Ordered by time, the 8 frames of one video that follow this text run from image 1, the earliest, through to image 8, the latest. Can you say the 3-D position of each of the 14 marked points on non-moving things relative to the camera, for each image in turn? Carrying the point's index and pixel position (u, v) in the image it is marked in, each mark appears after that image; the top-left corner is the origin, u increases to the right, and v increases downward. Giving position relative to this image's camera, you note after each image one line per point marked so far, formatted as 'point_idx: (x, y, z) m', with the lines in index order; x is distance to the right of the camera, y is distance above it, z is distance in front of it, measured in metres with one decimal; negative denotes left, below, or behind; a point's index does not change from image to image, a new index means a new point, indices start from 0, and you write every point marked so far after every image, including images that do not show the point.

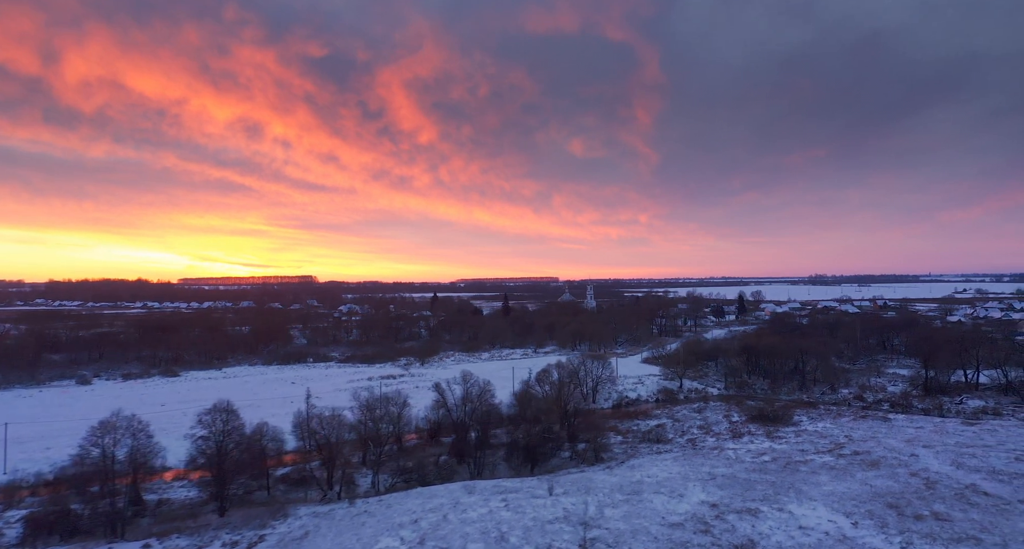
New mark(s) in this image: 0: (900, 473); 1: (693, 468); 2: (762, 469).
0: (+14.7, -7.5, +19.2) m
1: (+6.8, -7.4, +19.1) m
2: (+9.6, -7.5, +19.5) m
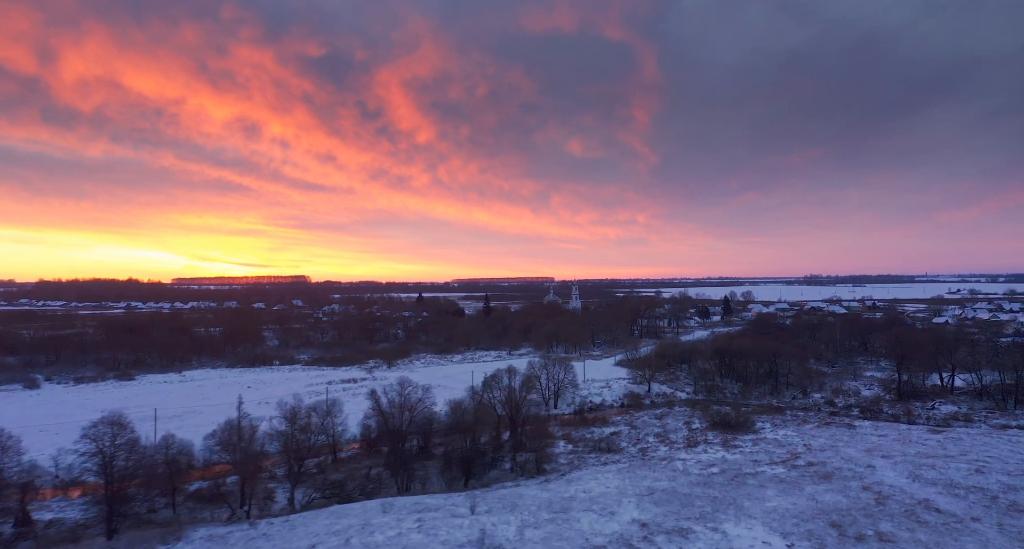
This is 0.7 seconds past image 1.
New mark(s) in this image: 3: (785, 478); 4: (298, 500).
0: (+12.2, -7.6, +18.2) m
1: (+4.3, -7.4, +18.1) m
2: (+7.1, -7.6, +18.4) m
3: (+10.2, -7.6, +18.9) m
4: (-7.3, -7.7, +17.2) m
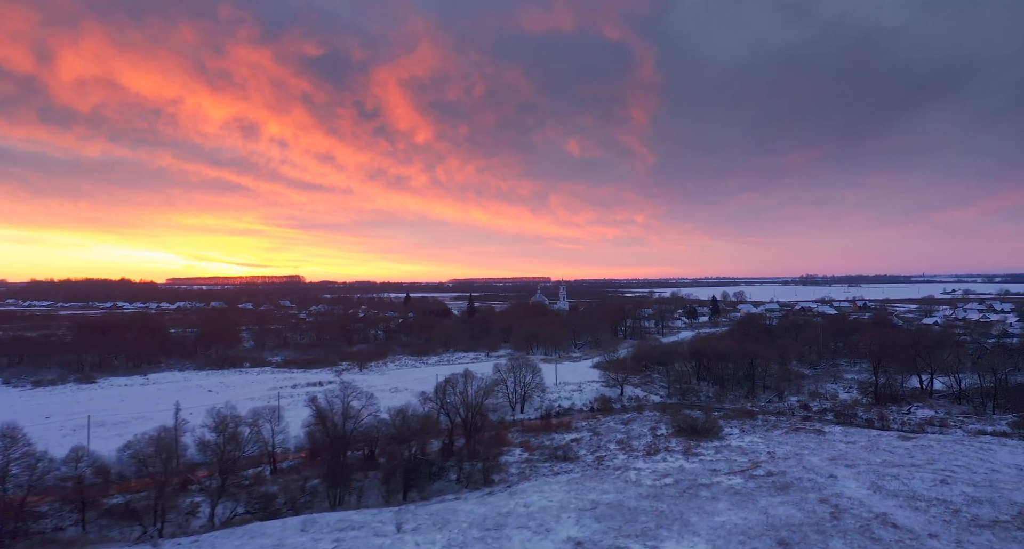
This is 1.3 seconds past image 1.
0: (+10.1, -7.6, +17.2) m
1: (+2.2, -7.5, +17.1) m
2: (+5.0, -7.6, +17.5) m
3: (+8.1, -7.6, +18.0) m
4: (-9.3, -7.7, +16.2) m
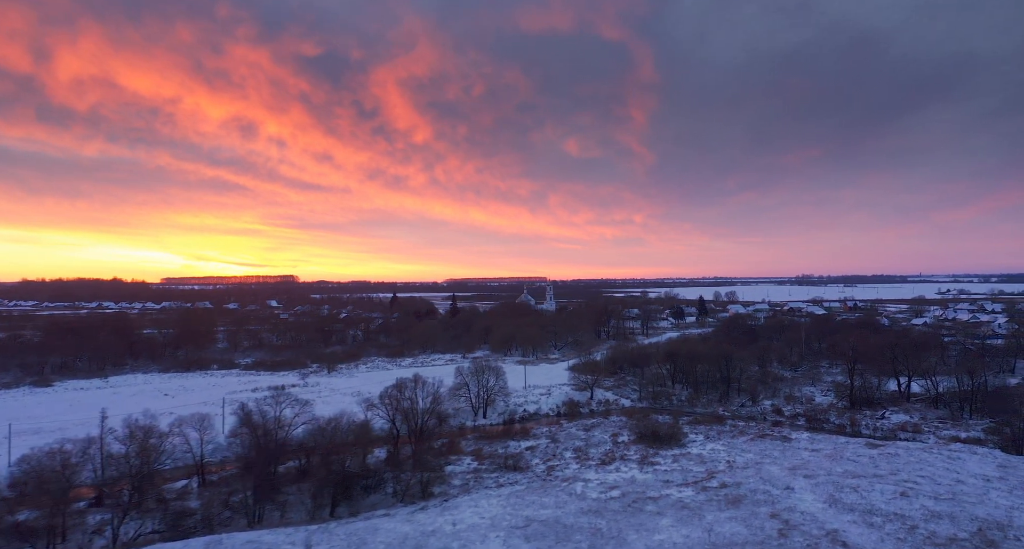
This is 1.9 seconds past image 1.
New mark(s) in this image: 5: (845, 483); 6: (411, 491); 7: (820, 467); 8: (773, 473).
0: (+7.9, -7.7, +16.2) m
1: (+0.1, -7.5, +16.1) m
2: (+2.9, -7.6, +16.5) m
3: (+5.9, -7.7, +17.0) m
4: (-11.5, -7.7, +15.1) m
5: (+12.0, -7.5, +18.3) m
6: (-3.6, -7.8, +18.3) m
7: (+12.2, -7.6, +20.0) m
8: (+10.1, -7.7, +19.6) m
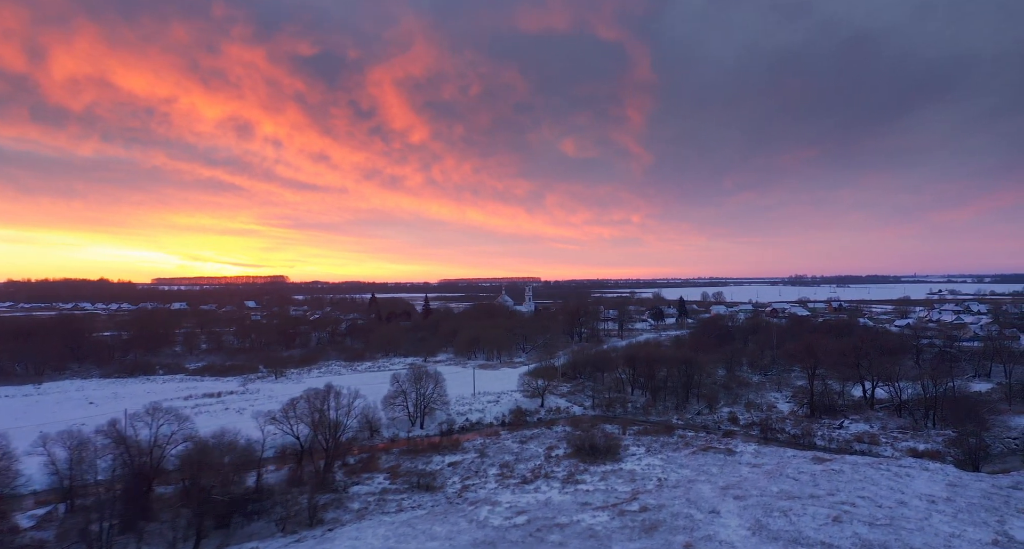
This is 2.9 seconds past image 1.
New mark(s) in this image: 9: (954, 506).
0: (+4.6, -7.7, +14.6) m
1: (-3.2, -7.6, +14.3) m
2: (-0.4, -7.7, +14.8) m
3: (+2.6, -7.7, +15.3) m
4: (-14.8, -7.8, +13.3) m
5: (+8.7, -7.6, +16.7) m
6: (-6.9, -7.9, +16.6) m
7: (+8.9, -7.7, +18.4) m
8: (+6.8, -7.7, +17.9) m
9: (+14.4, -7.5, +16.5) m
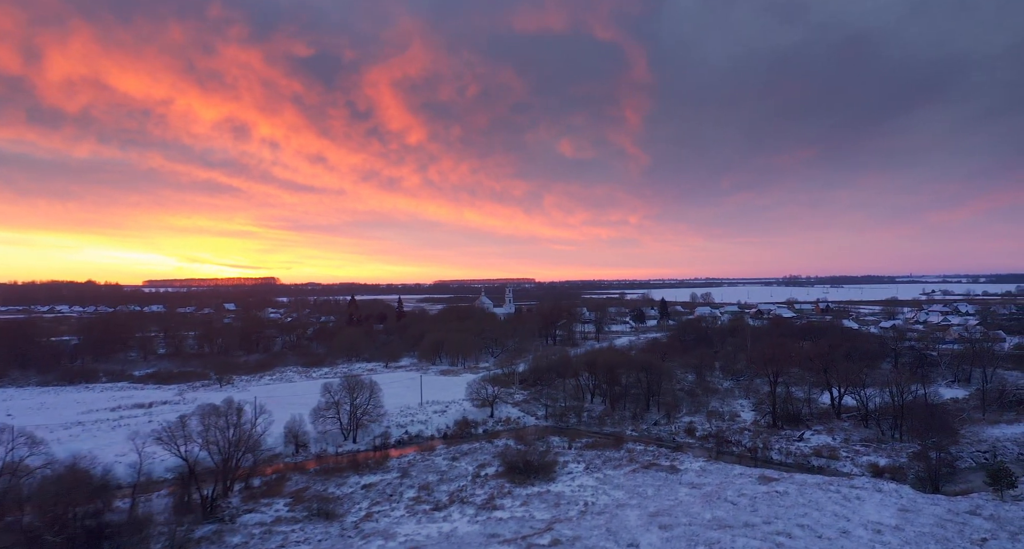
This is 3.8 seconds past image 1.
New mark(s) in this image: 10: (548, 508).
0: (+1.6, -7.8, +12.8) m
1: (-6.3, -7.7, +12.5) m
2: (-3.5, -7.8, +12.9) m
3: (-0.4, -7.8, +13.5) m
4: (-17.8, -7.9, +11.3) m
5: (+5.7, -7.7, +14.9) m
6: (-10.0, -8.0, +14.7) m
7: (+5.8, -7.8, +16.6) m
8: (+3.7, -7.8, +16.1) m
9: (+11.3, -7.6, +14.7) m
10: (+1.3, -8.0, +17.4) m
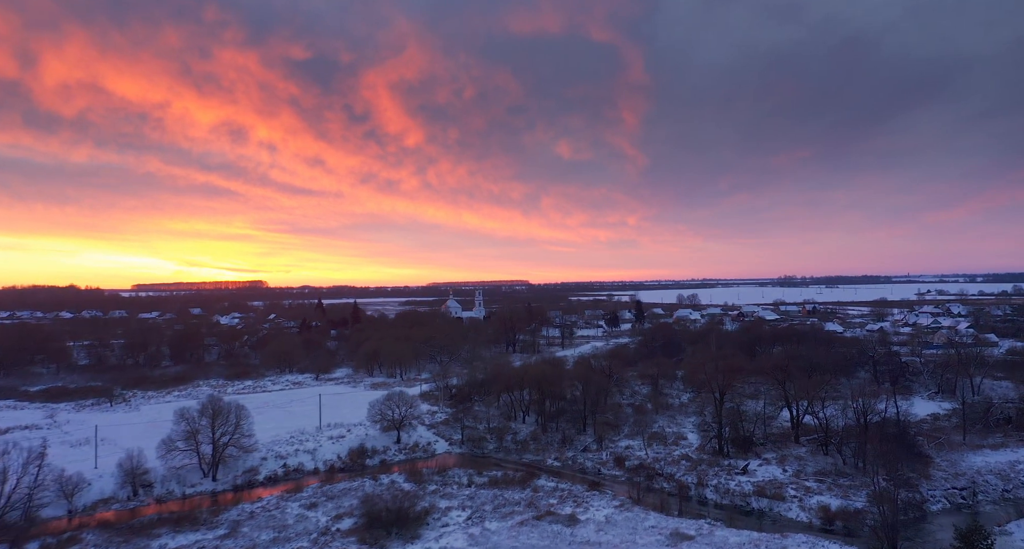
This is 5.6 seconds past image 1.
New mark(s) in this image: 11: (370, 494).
0: (-3.1, -7.9, +8.6) m
1: (-10.9, -7.8, +8.3) m
2: (-8.1, -7.9, +8.7) m
3: (-5.1, -7.9, +9.3) m
4: (-22.4, -8.1, +7.1) m
5: (+1.0, -7.8, +10.7) m
6: (-14.7, -8.2, +10.4) m
7: (+1.1, -7.9, +12.4) m
8: (-1.0, -7.9, +12.0) m
9: (+6.6, -7.7, +10.6) m
10: (-3.4, -8.1, +13.3) m
11: (-5.3, -8.5, +19.7) m
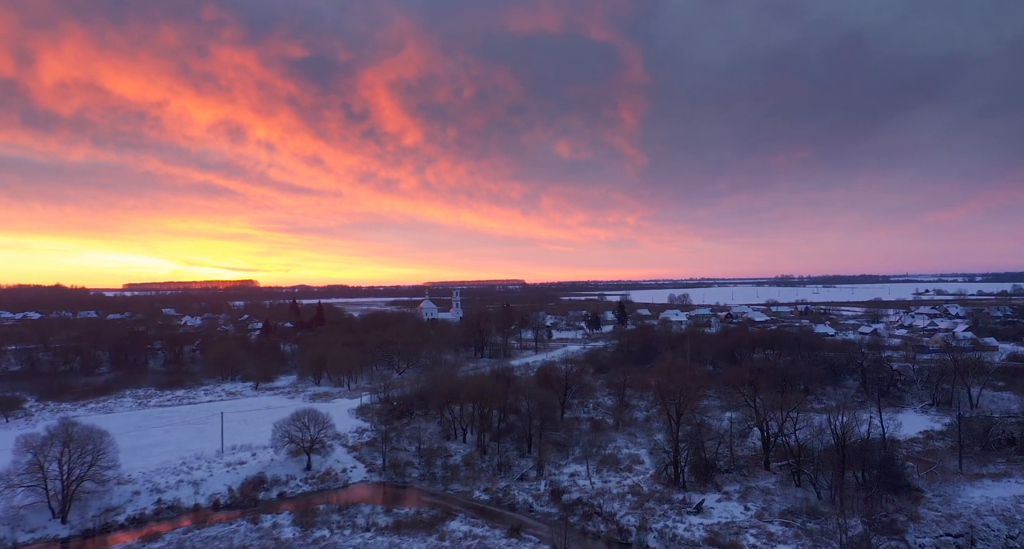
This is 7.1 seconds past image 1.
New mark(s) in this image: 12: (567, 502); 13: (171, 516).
0: (-6.3, -8.0, +5.0) m
1: (-14.1, -7.9, +4.7) m
2: (-11.4, -8.0, +5.1) m
3: (-8.3, -8.0, +5.7) m
4: (-25.7, -8.2, +3.5) m
5: (-2.2, -7.8, +7.2) m
6: (-17.9, -8.2, +6.9) m
7: (-2.1, -7.9, +8.9) m
8: (-4.2, -8.0, +8.4) m
9: (+3.4, -7.7, +7.1) m
10: (-6.6, -8.2, +9.7) m
11: (-8.6, -8.6, +16.2) m
12: (+2.2, -8.8, +19.7) m
13: (-12.8, -8.9, +19.1) m
